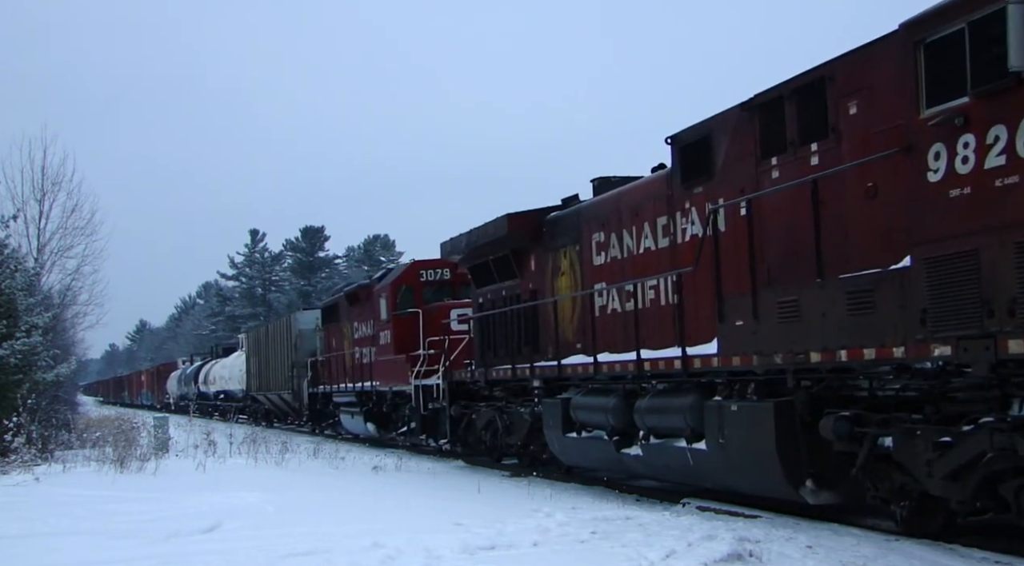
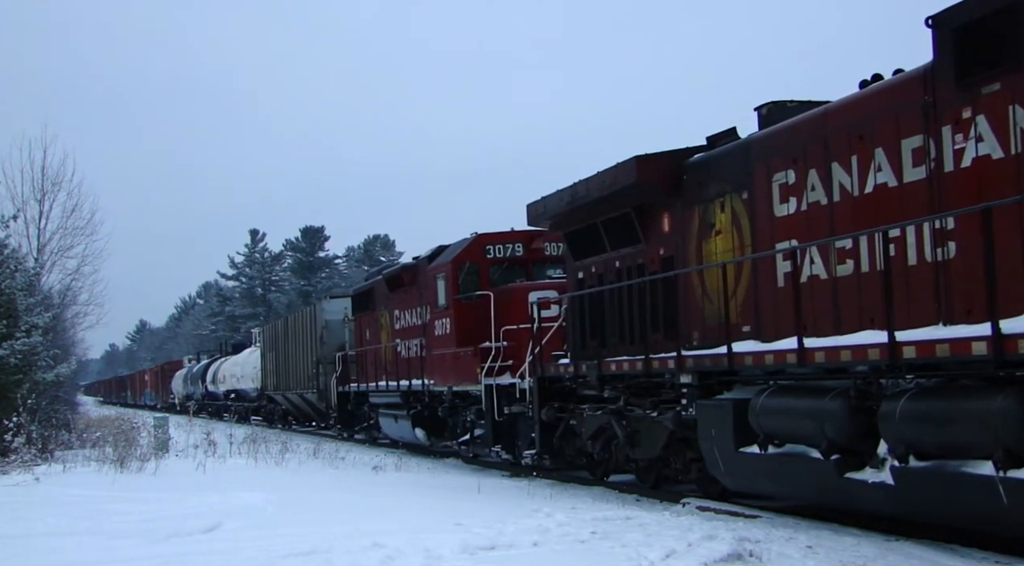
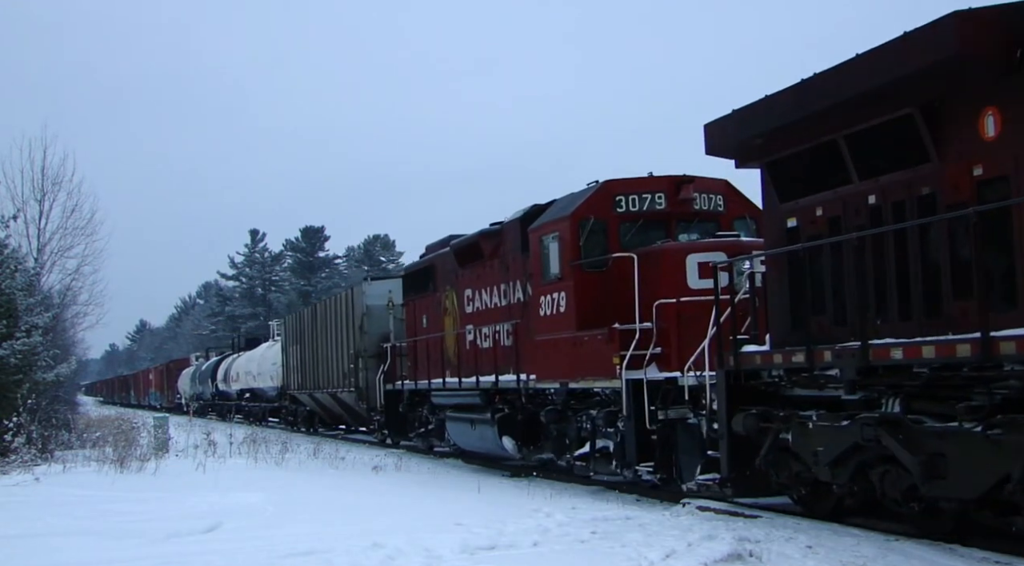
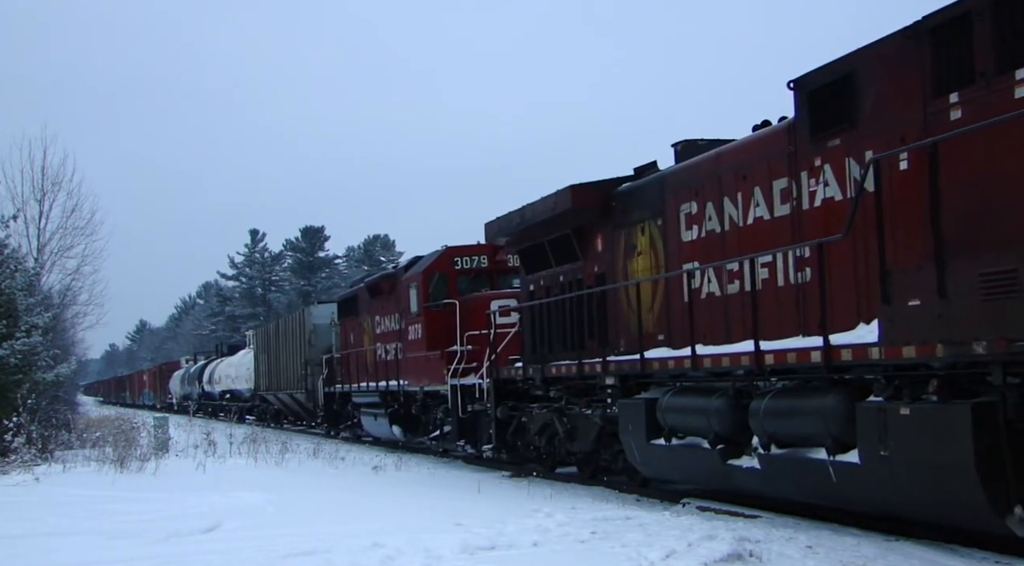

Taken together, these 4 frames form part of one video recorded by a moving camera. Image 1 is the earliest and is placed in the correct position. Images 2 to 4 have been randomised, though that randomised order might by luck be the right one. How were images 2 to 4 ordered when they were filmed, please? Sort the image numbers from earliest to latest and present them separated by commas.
4, 2, 3
